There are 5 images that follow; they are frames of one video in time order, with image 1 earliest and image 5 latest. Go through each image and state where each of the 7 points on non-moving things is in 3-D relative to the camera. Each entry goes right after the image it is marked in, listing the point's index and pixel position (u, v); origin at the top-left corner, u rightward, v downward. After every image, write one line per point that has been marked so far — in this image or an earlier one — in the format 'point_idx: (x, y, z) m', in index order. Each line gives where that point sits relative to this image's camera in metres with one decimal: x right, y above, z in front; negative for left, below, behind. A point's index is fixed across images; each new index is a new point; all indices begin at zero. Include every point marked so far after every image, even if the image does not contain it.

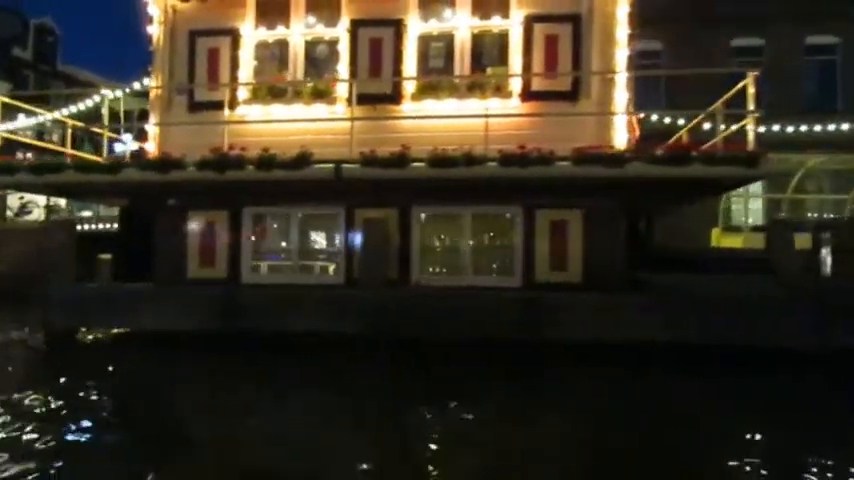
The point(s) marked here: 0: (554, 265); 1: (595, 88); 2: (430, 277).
0: (+1.9, -0.4, +9.2) m
1: (+2.5, +2.3, +9.1) m
2: (0.0, -0.6, +9.4) m
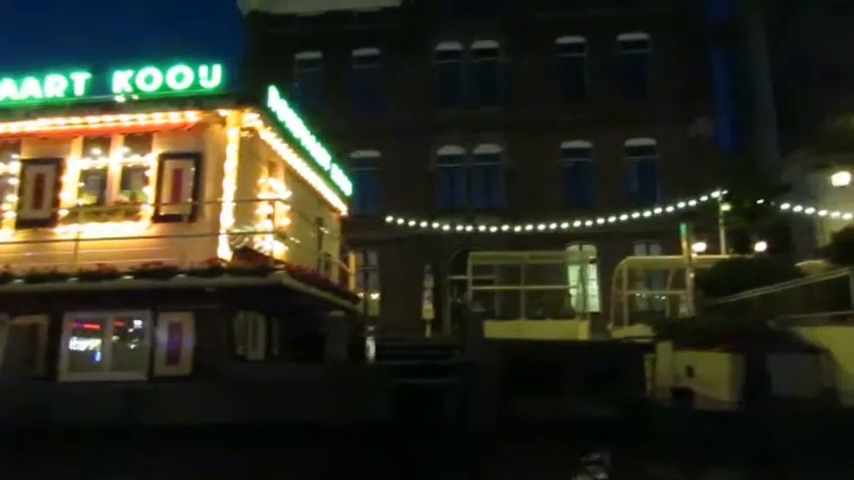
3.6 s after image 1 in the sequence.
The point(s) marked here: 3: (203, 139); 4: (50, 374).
0: (-4.6, -2.2, +10.8) m
1: (-4.1, +0.5, +11.1) m
2: (-6.5, -2.5, +11.0) m
3: (-4.3, +1.9, +11.4) m
4: (-7.0, -2.5, +11.0) m
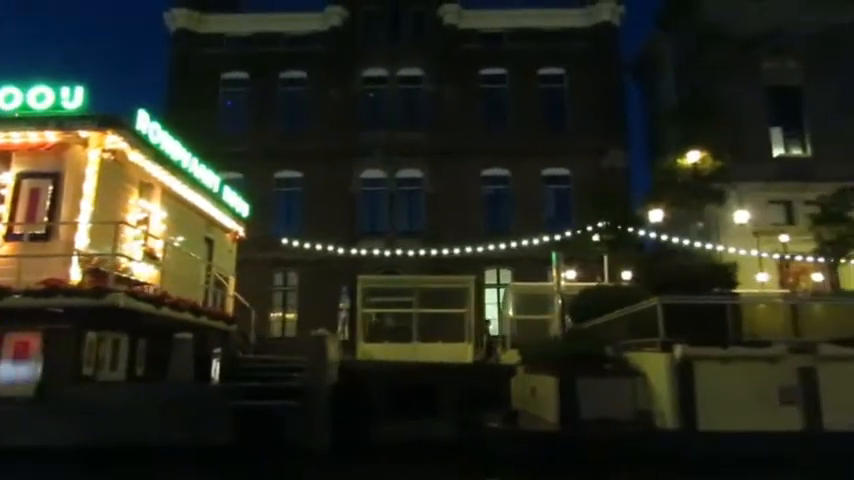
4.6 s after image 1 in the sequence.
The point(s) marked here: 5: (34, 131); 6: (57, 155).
0: (-7.3, -2.5, +10.6) m
1: (-6.7, +0.1, +11.1) m
2: (-9.2, -2.8, +10.7) m
3: (-6.9, +1.5, +11.4) m
4: (-9.7, -2.8, +10.7) m
5: (-7.3, +2.0, +11.2) m
6: (-7.0, +1.6, +11.5) m
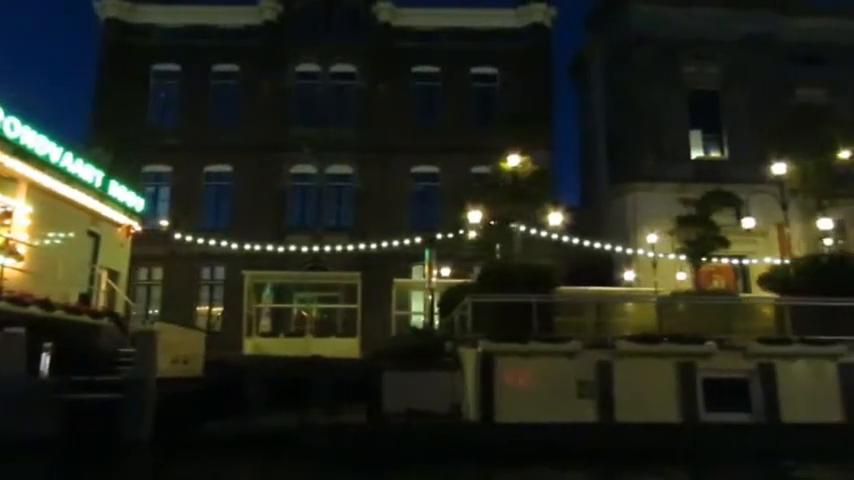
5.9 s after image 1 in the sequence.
0: (-10.4, -2.4, +10.6) m
1: (-9.8, +0.2, +11.1) m
2: (-12.2, -2.6, +10.6) m
3: (-10.0, +1.7, +11.4) m
4: (-12.8, -2.7, +10.6) m
5: (-10.3, +2.2, +11.1) m
6: (-10.1, +1.7, +11.5) m
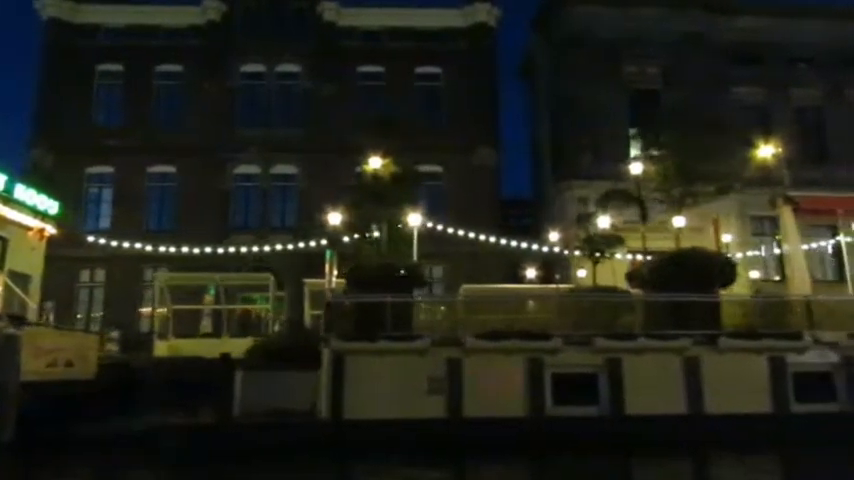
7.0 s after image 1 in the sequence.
0: (-12.8, -2.5, +10.6) m
1: (-12.3, +0.1, +11.0) m
2: (-14.7, -2.8, +10.5) m
3: (-12.5, +1.5, +11.4) m
4: (-15.2, -2.8, +10.5) m
5: (-12.9, +2.0, +11.1) m
6: (-12.6, +1.6, +11.4) m
